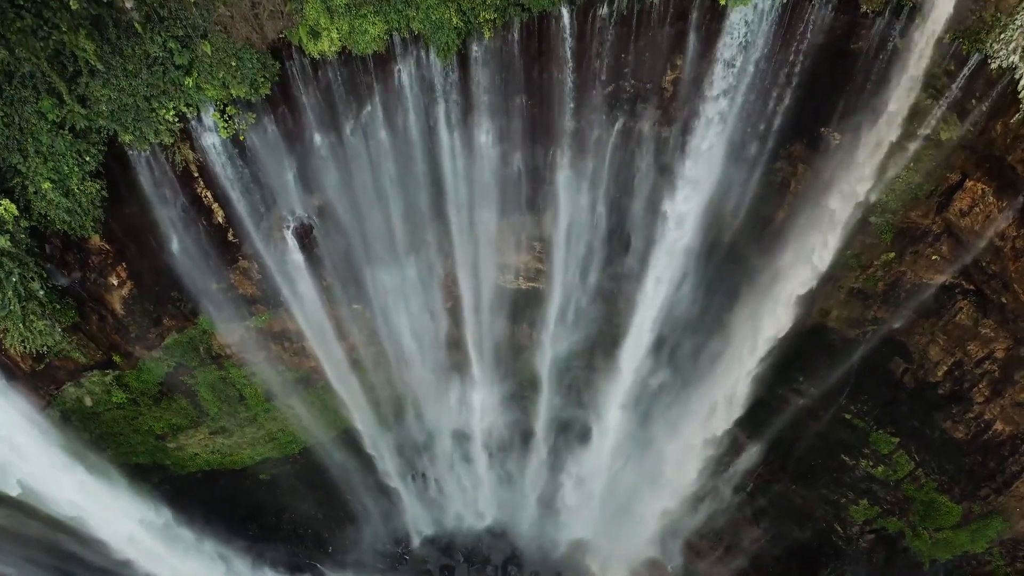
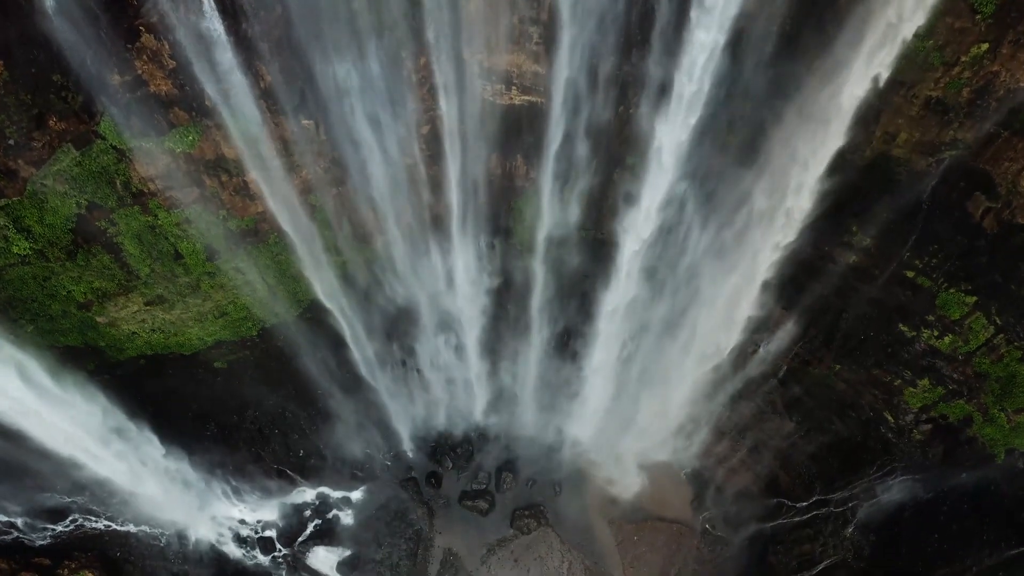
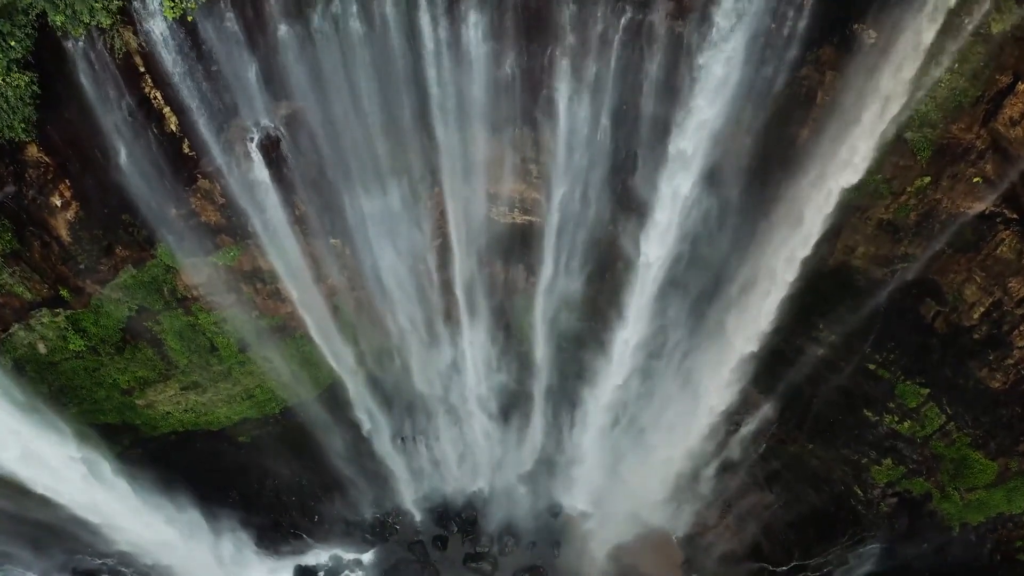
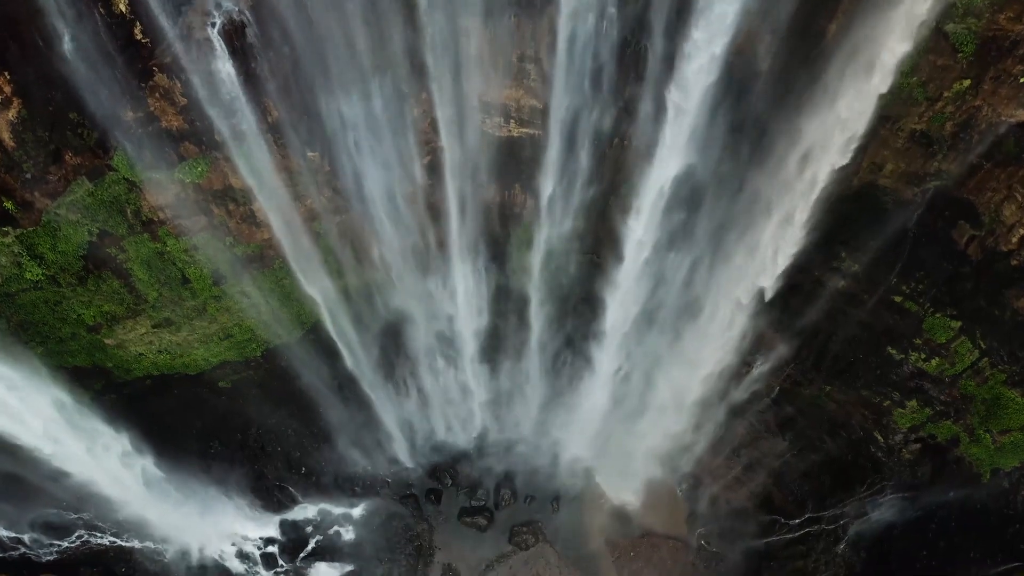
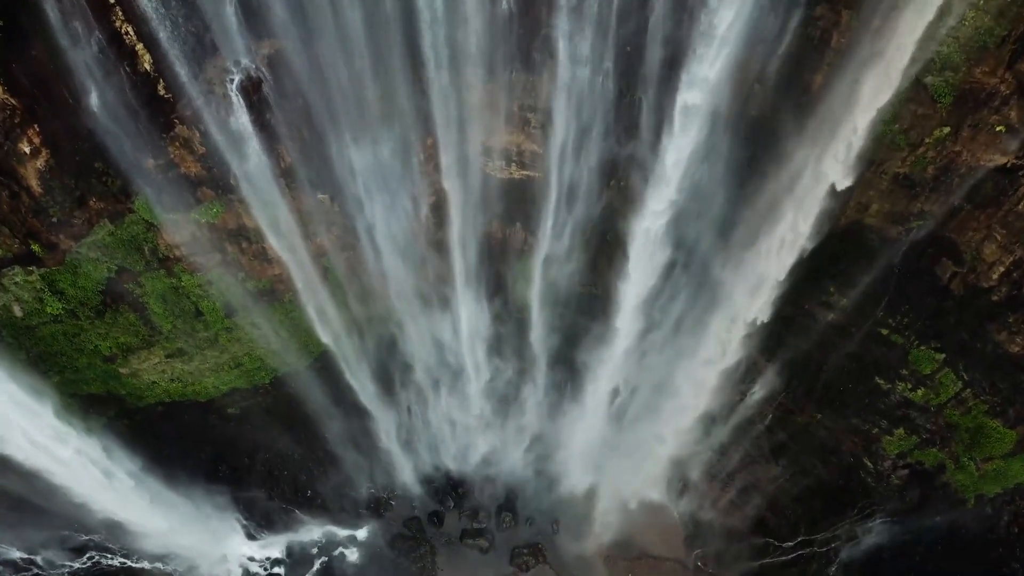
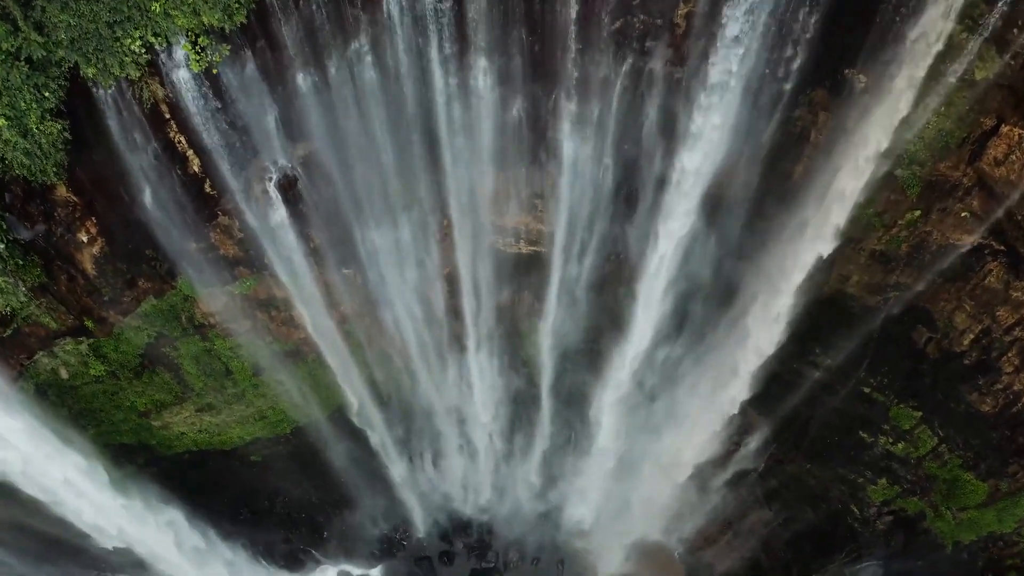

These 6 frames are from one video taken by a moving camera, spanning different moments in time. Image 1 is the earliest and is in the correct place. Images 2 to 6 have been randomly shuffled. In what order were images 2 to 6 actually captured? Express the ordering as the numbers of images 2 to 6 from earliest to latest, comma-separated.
6, 3, 5, 4, 2
